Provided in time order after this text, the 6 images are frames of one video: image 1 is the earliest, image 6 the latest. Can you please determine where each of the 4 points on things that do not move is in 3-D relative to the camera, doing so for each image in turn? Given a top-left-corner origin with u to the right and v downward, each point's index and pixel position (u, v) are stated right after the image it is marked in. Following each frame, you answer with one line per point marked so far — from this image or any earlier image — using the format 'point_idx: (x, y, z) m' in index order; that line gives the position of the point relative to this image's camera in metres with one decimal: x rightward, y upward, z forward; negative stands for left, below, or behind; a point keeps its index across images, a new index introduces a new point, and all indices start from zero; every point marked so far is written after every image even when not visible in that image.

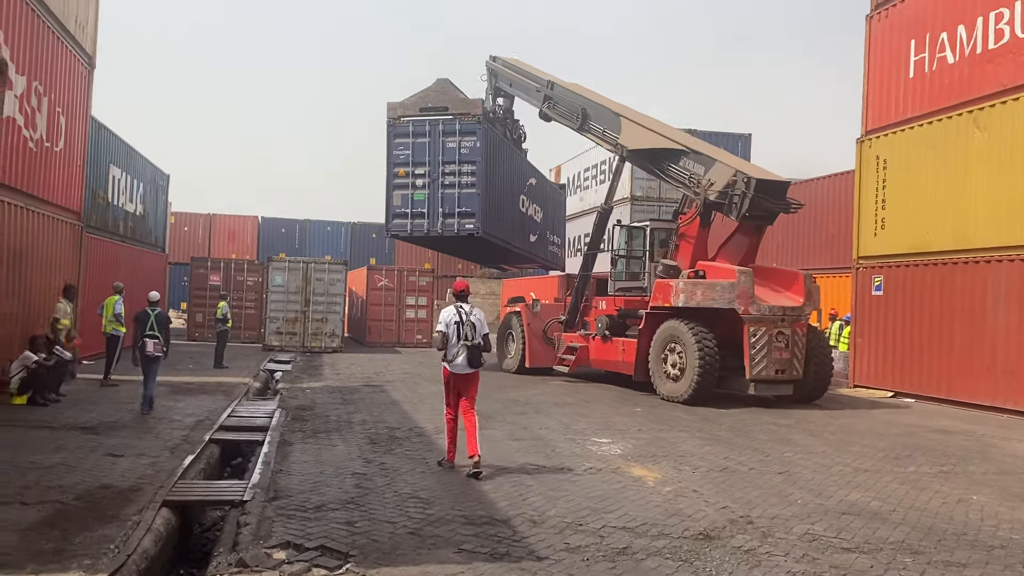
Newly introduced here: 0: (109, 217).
0: (-6.8, +1.2, +14.6) m
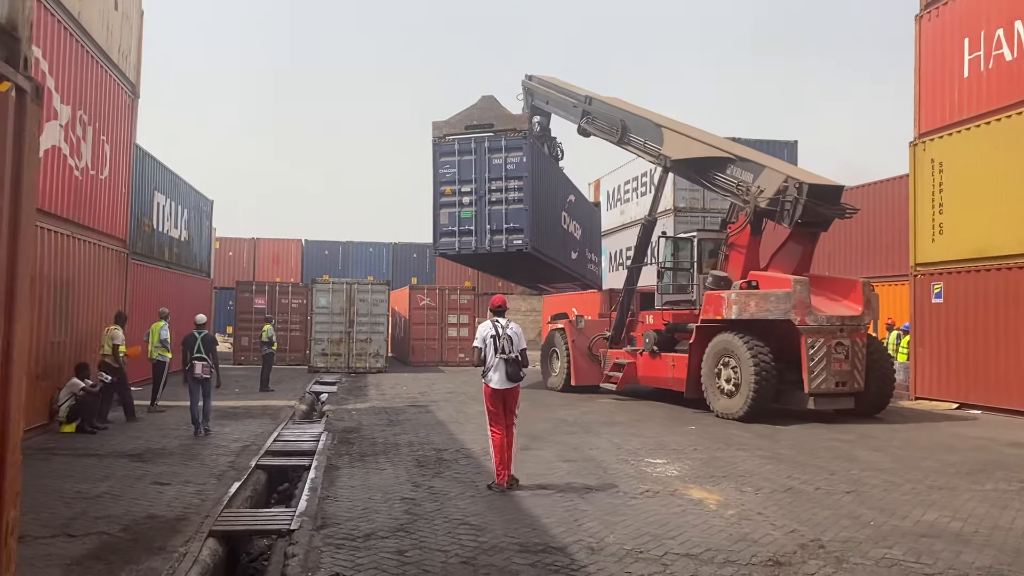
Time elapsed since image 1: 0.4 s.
0: (-6.1, +0.7, +14.7) m
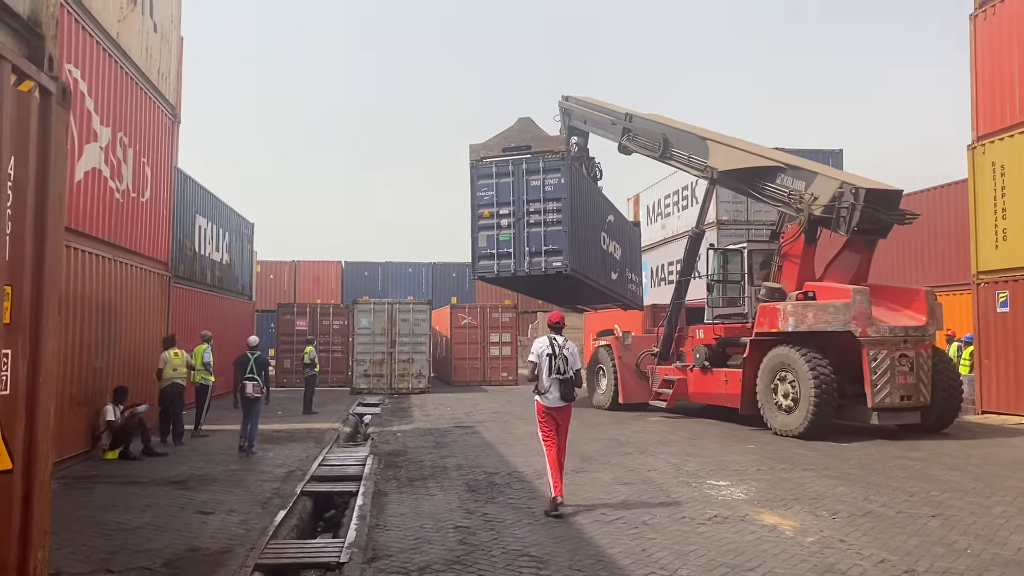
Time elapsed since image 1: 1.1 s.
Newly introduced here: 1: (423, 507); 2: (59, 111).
0: (-5.3, +0.4, +14.7) m
1: (-0.6, -1.6, +6.1) m
2: (-1.5, +0.6, +2.9) m
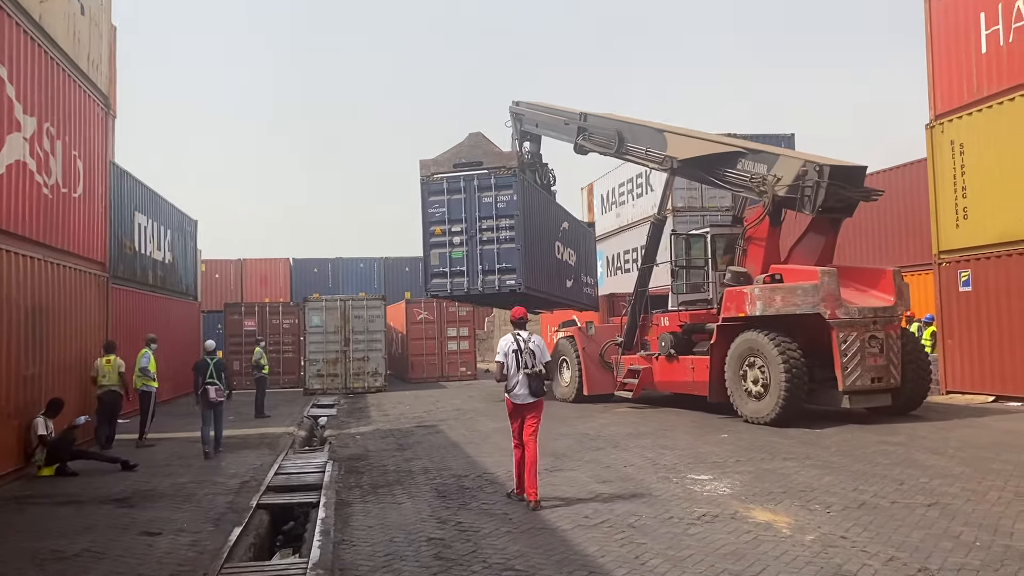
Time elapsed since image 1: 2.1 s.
0: (-6.0, +0.3, +13.9) m
1: (-0.8, -1.5, +5.7) m
2: (-1.6, +0.6, +2.4) m
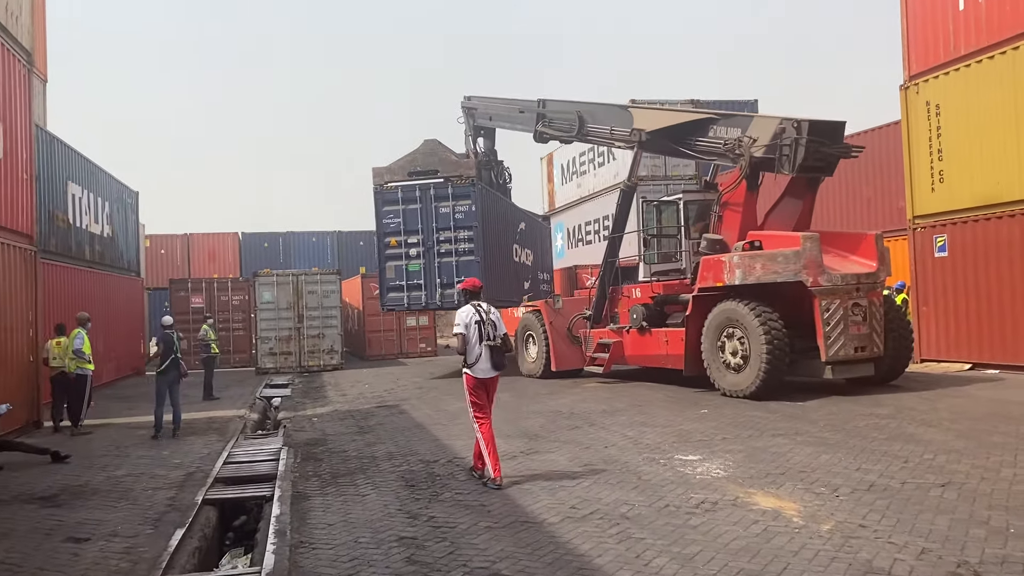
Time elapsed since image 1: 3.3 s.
0: (-6.6, +0.7, +13.0) m
1: (-0.9, -1.3, +5.1) m
2: (-1.5, +0.7, +1.7) m
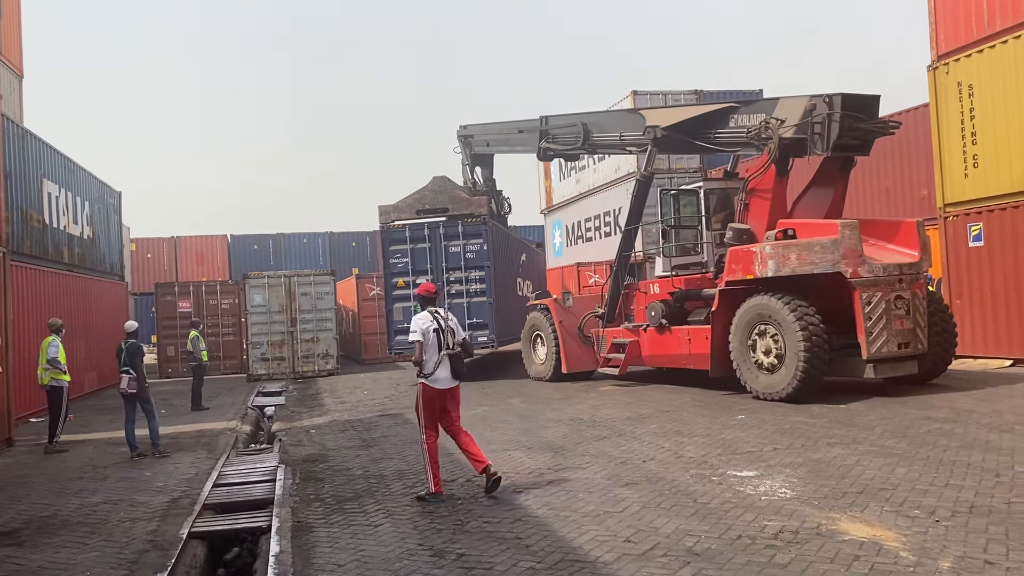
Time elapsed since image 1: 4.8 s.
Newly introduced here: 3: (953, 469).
0: (-6.5, +0.6, +12.1) m
1: (-0.7, -1.3, +4.3) m
2: (-1.3, +0.7, +0.9) m
3: (+2.7, -1.1, +5.2) m
